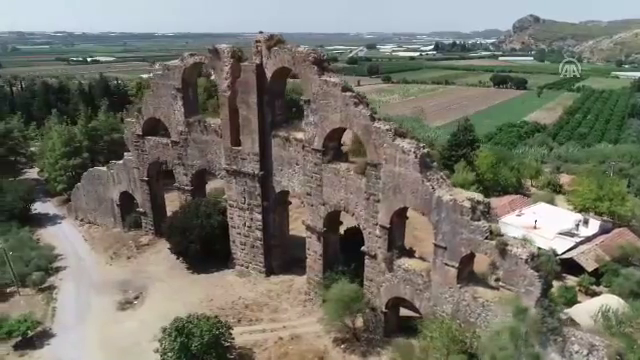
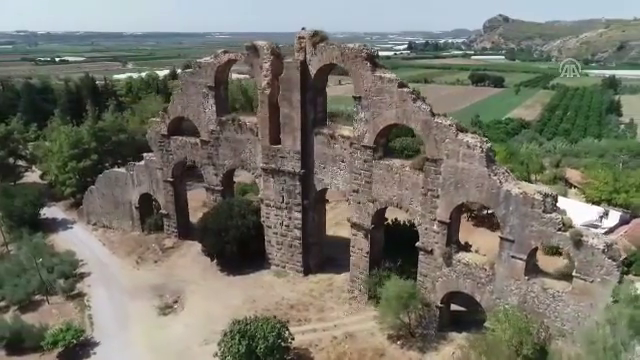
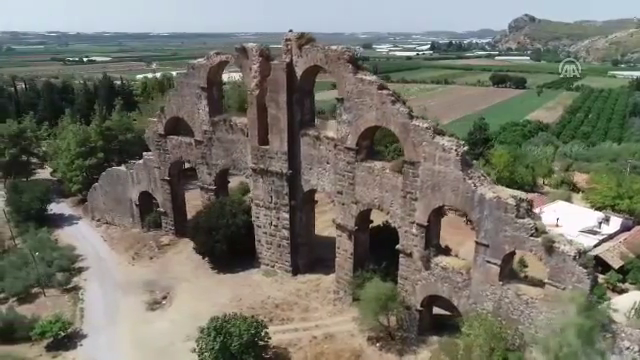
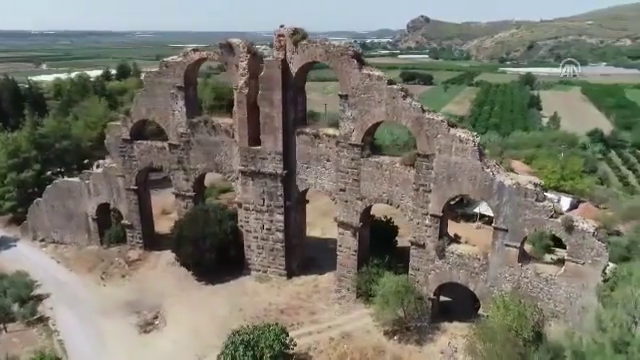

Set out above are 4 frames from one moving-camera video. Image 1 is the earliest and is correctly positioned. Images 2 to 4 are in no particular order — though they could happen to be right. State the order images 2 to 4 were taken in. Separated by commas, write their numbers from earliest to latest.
3, 2, 4
